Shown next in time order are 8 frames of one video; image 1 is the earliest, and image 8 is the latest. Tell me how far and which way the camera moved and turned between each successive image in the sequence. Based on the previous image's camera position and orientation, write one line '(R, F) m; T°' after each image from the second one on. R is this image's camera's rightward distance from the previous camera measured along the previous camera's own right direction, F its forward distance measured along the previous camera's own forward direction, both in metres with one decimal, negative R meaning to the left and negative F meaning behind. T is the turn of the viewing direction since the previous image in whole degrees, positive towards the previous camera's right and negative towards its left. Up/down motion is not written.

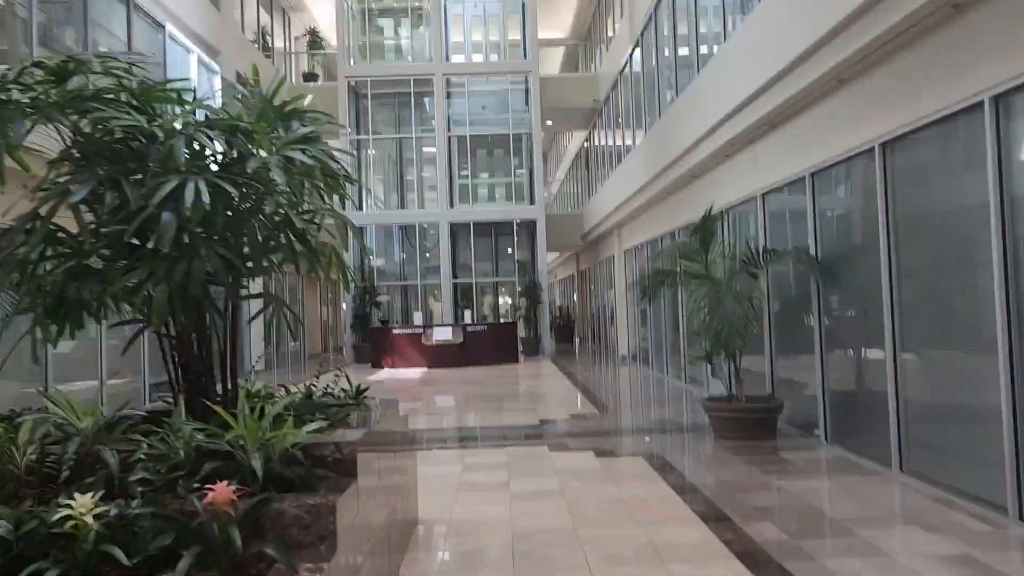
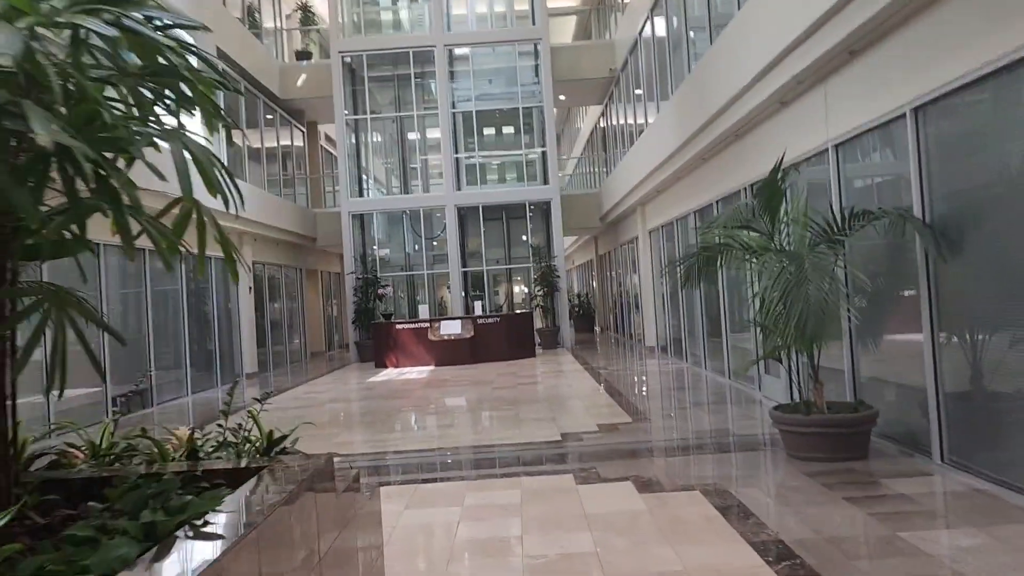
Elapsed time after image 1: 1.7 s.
(0.0, +1.5) m; -1°
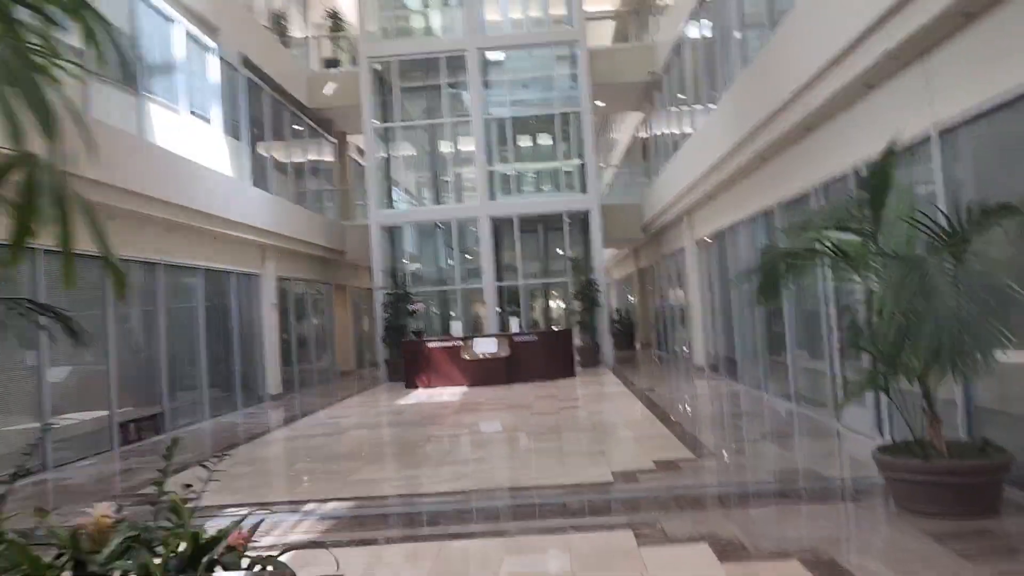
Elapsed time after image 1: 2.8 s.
(-0.1, +0.9) m; -2°
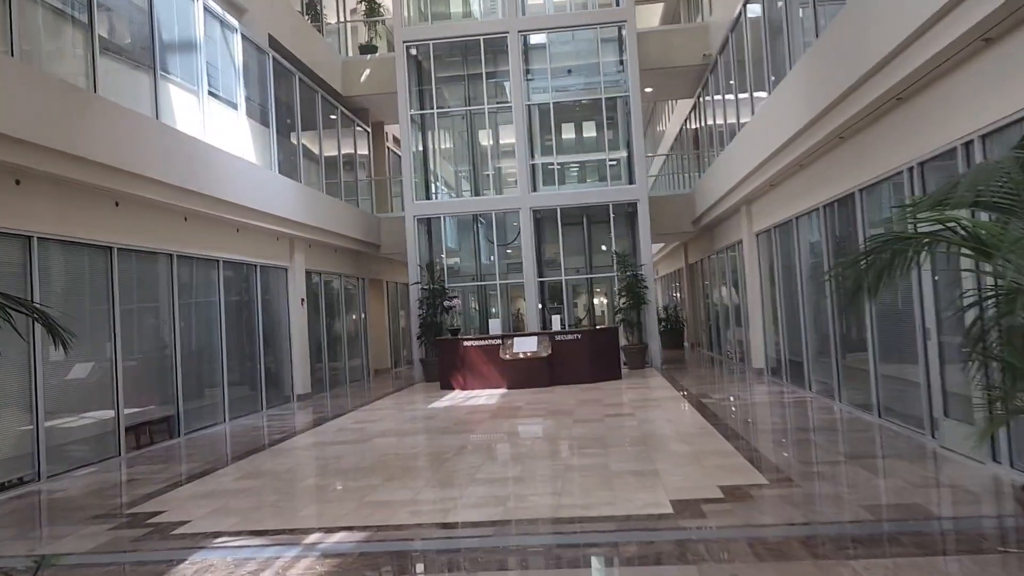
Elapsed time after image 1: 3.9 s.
(0.0, +0.9) m; -3°
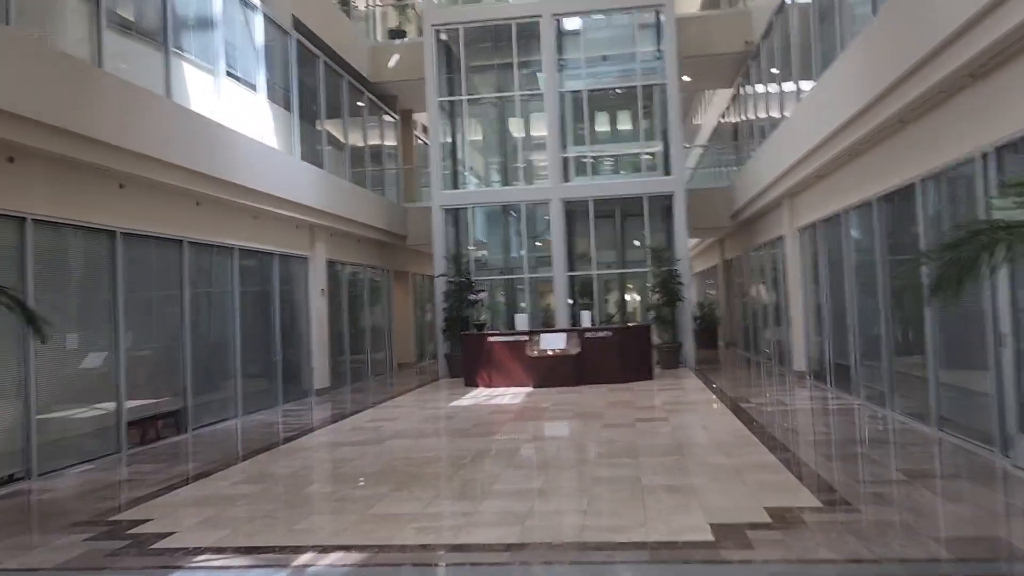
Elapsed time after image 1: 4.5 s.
(0.0, +0.6) m; -2°
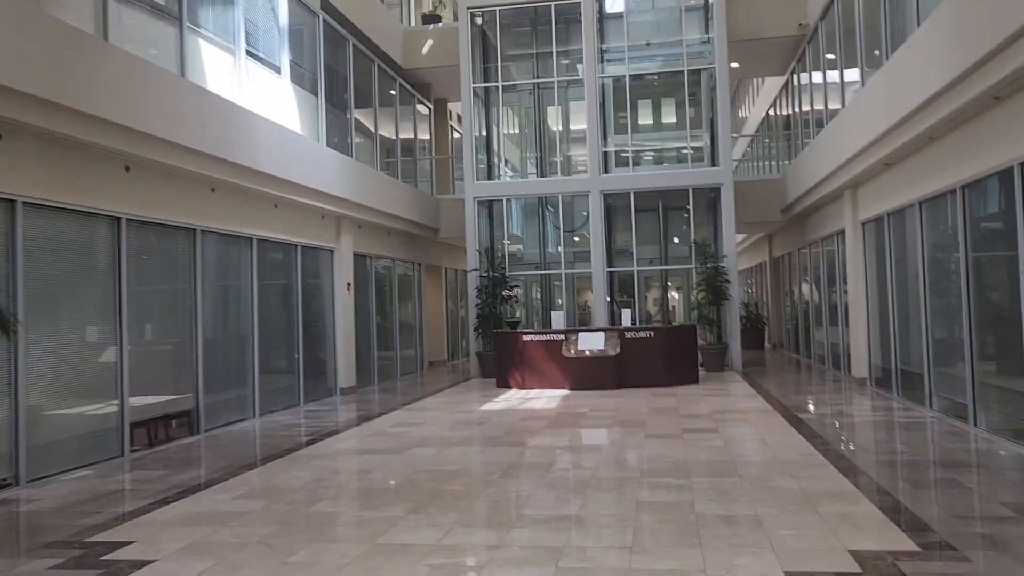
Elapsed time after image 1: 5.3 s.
(0.0, +0.7) m; -3°
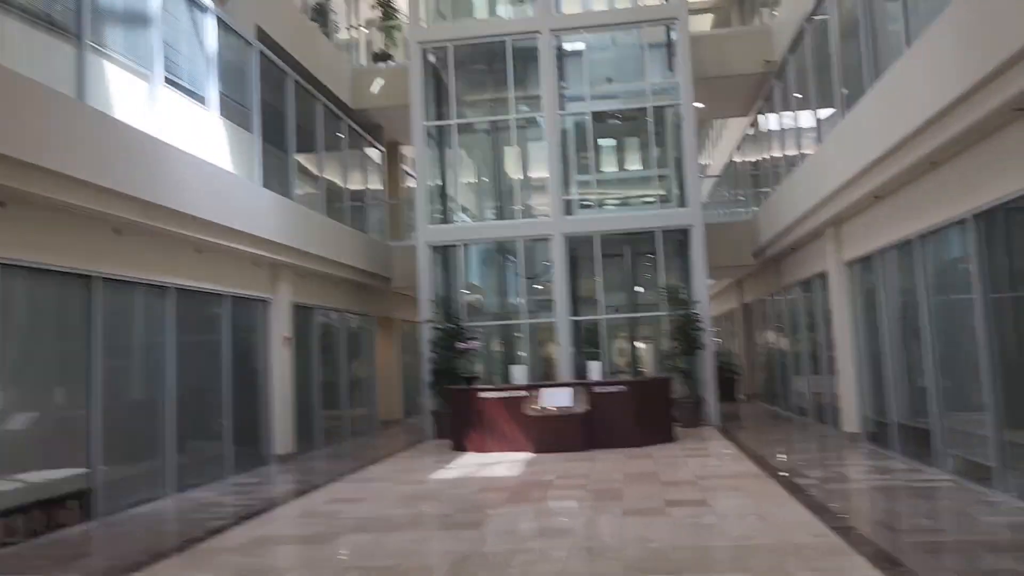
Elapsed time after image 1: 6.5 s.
(+0.1, +1.1) m; +3°
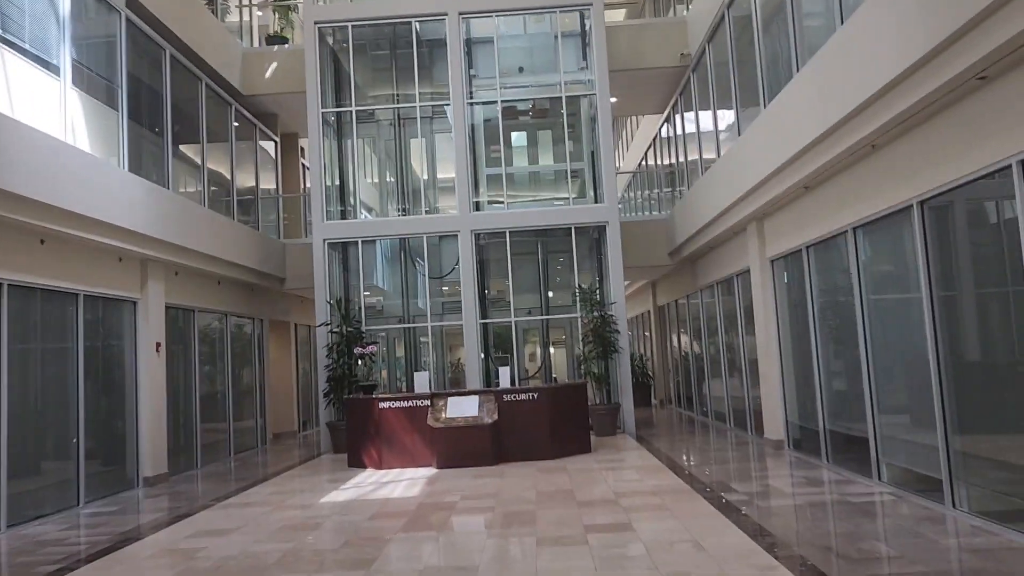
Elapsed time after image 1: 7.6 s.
(+0.1, +0.9) m; +6°
